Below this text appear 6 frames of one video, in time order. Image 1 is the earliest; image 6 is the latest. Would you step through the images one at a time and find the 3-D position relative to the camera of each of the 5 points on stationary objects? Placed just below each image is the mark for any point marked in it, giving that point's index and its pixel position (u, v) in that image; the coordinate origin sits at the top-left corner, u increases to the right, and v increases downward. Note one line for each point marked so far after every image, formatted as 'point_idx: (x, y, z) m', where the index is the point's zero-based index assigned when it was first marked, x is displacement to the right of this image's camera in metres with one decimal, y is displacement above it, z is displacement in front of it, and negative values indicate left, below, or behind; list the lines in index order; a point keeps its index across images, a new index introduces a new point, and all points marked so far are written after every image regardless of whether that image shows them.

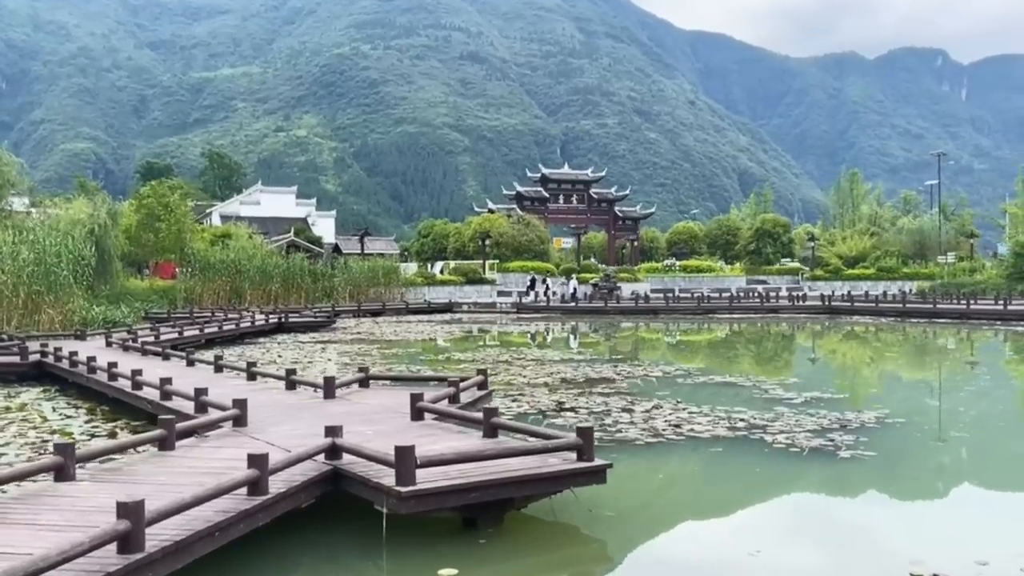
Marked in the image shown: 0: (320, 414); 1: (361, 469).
0: (-1.6, -1.1, +7.9) m
1: (-0.9, -1.1, +5.6) m
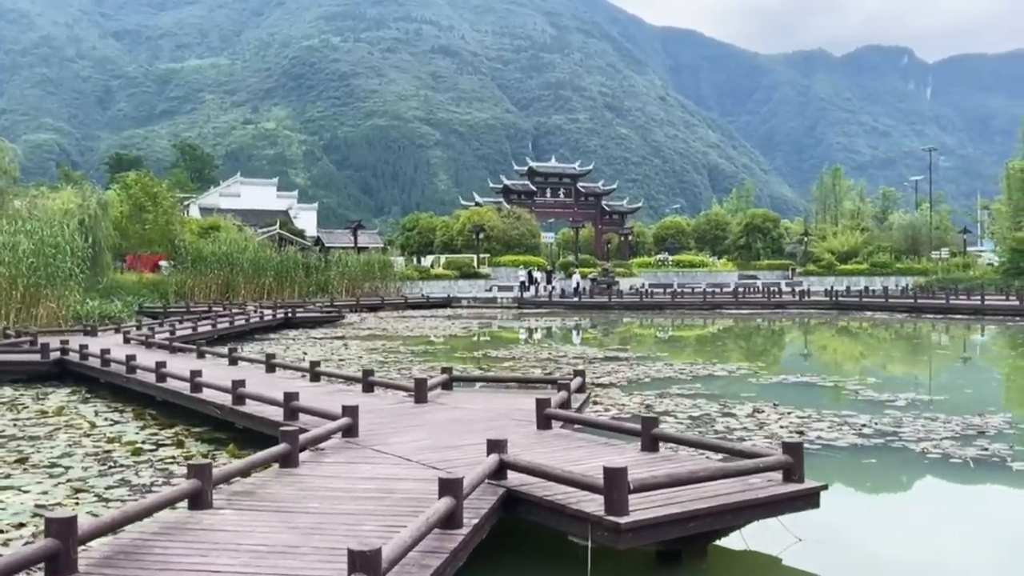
0: (-0.6, -1.0, +7.1) m
1: (+0.2, -1.0, +4.8) m
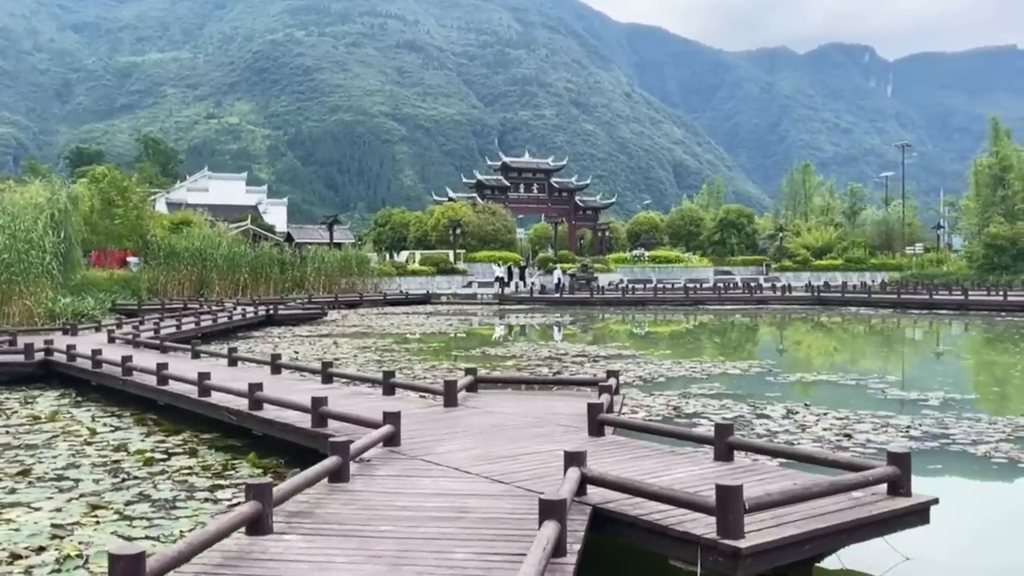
0: (-0.3, -1.0, +6.6) m
1: (+0.6, -1.0, +4.3) m
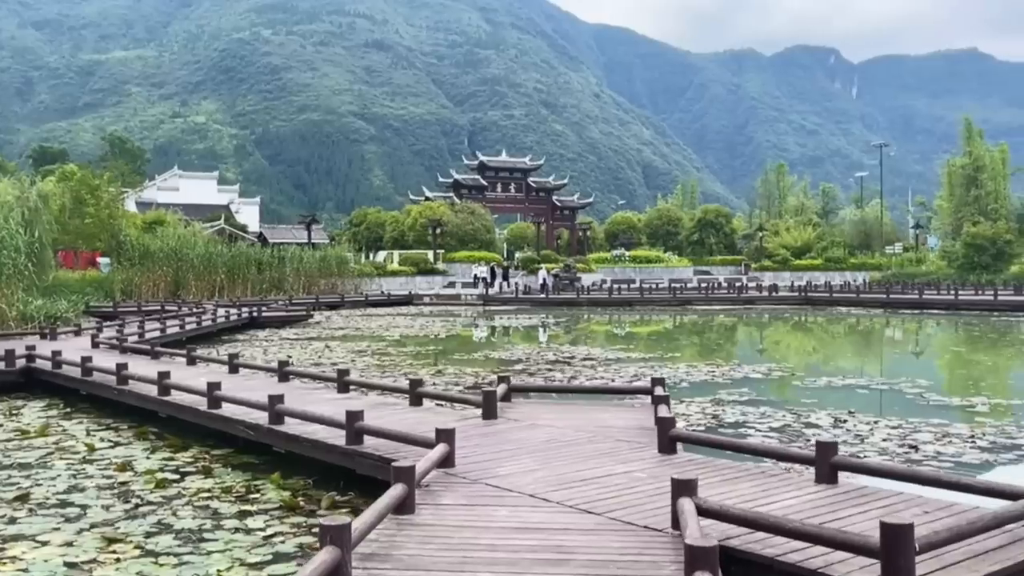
0: (+0.1, -1.0, +6.0) m
1: (+1.0, -1.0, +3.8) m
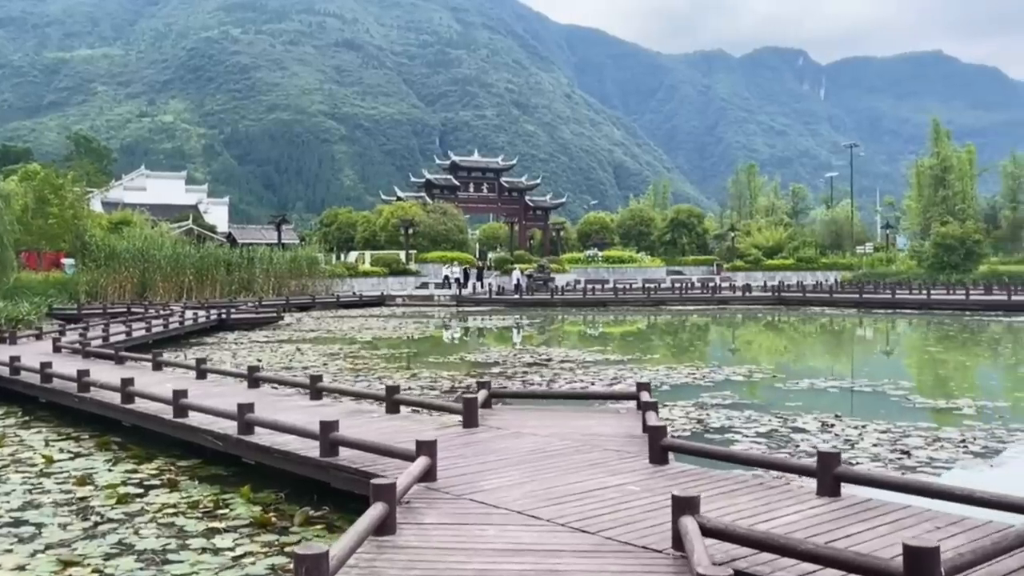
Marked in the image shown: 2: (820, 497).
0: (0.0, -1.0, +5.7) m
1: (+1.0, -1.1, +3.5) m
2: (+1.5, -1.0, +4.6) m
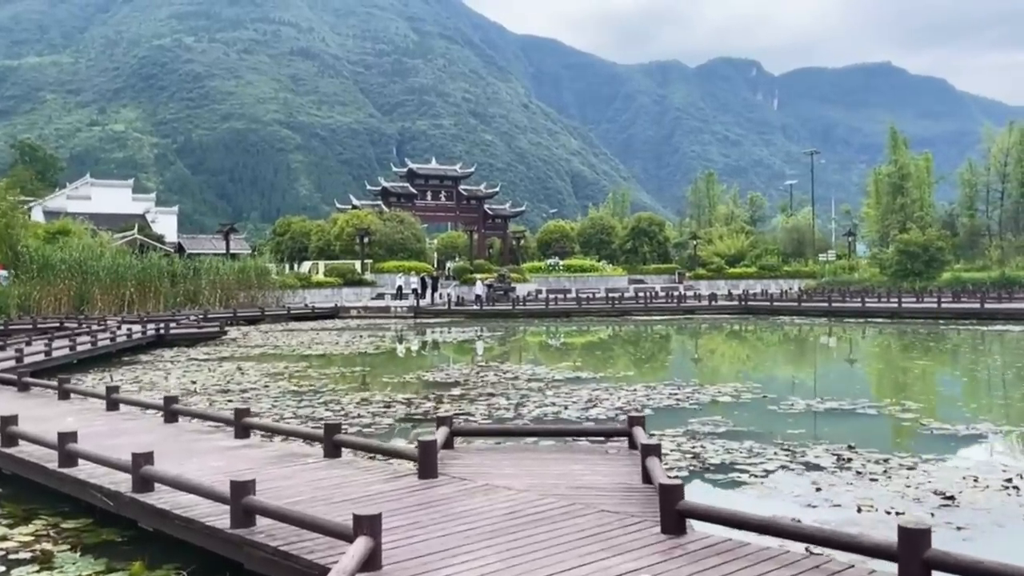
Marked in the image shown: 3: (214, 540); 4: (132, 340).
0: (-0.2, -1.1, +4.4) m
1: (+0.9, -1.1, +2.3) m
2: (+1.4, -1.1, +3.4) m
3: (-1.5, -1.2, +4.5) m
4: (-7.7, -1.0, +18.7) m
